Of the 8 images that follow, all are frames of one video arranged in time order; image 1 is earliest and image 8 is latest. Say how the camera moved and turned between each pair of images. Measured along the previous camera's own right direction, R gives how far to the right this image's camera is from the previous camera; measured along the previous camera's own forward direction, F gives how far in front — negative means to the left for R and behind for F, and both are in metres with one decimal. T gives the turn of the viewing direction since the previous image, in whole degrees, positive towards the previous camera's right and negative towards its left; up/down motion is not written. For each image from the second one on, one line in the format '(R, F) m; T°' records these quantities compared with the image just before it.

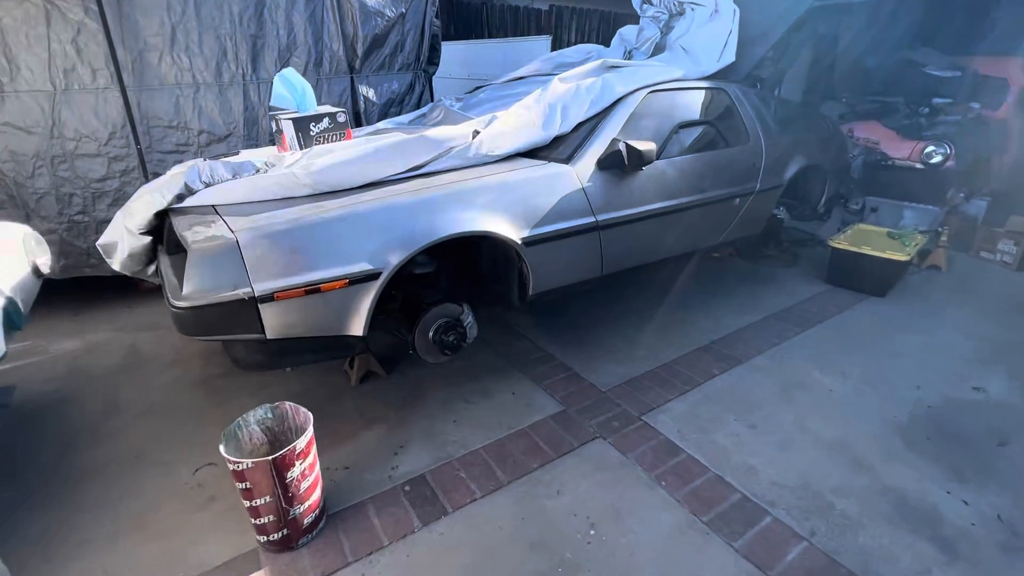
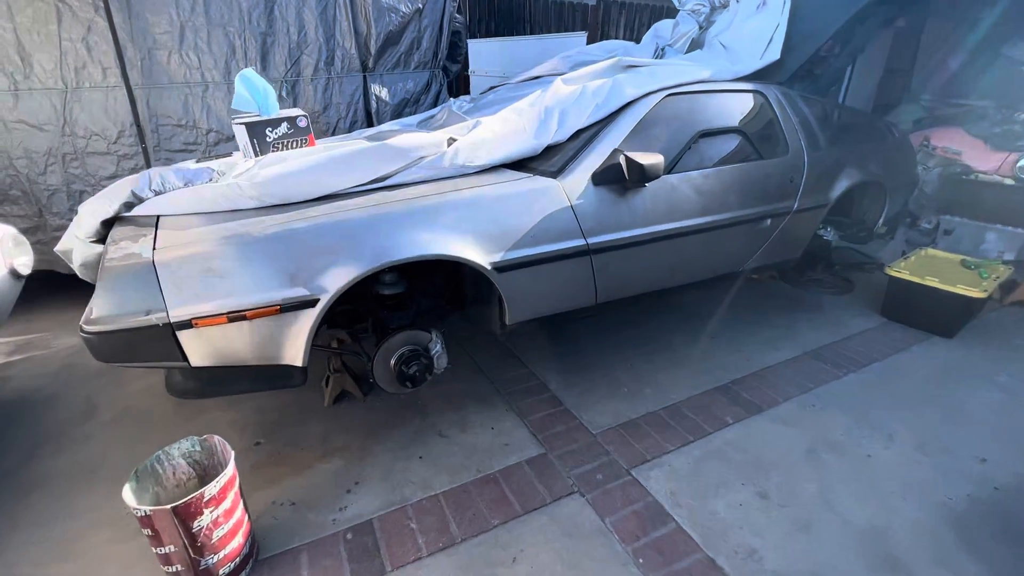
(+0.3, +0.3) m; -6°
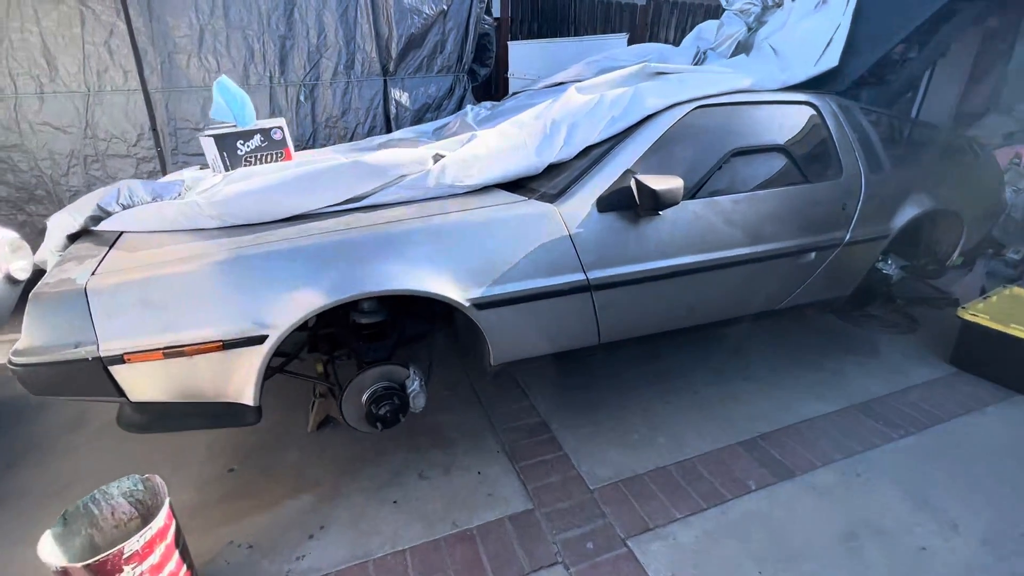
(+0.2, +0.3) m; -5°
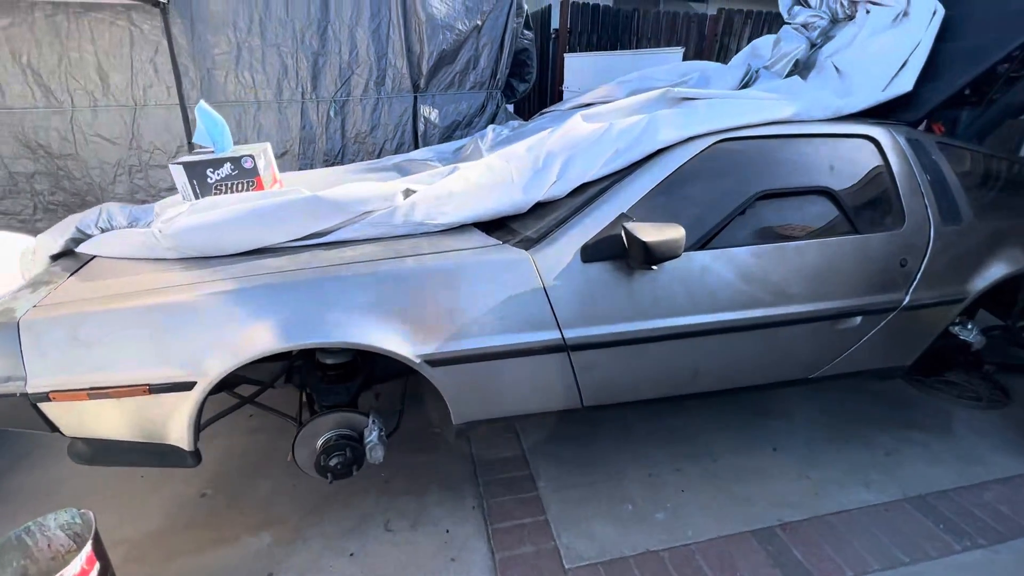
(+0.3, +0.2) m; -7°
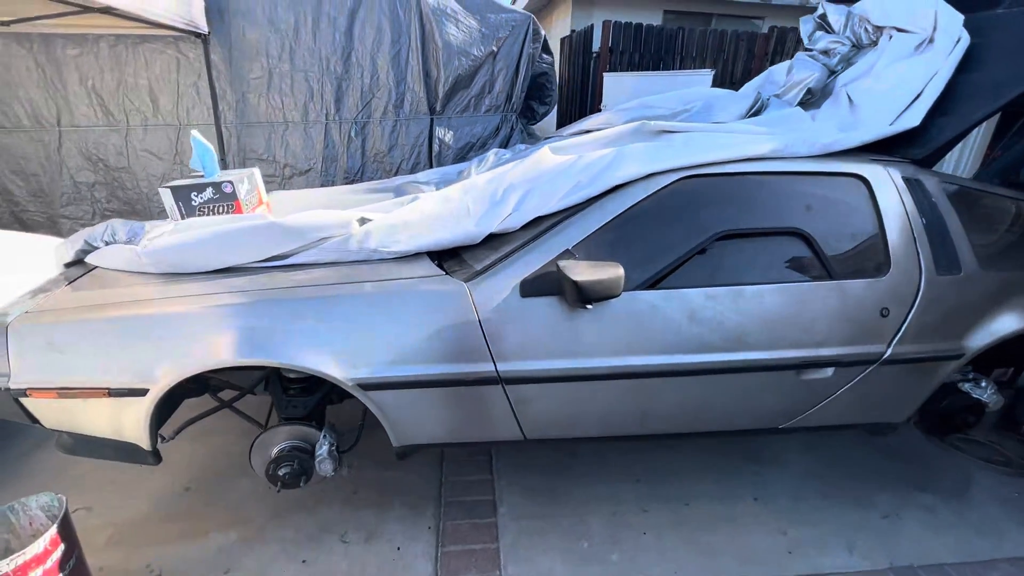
(+0.4, 0.0) m; -6°
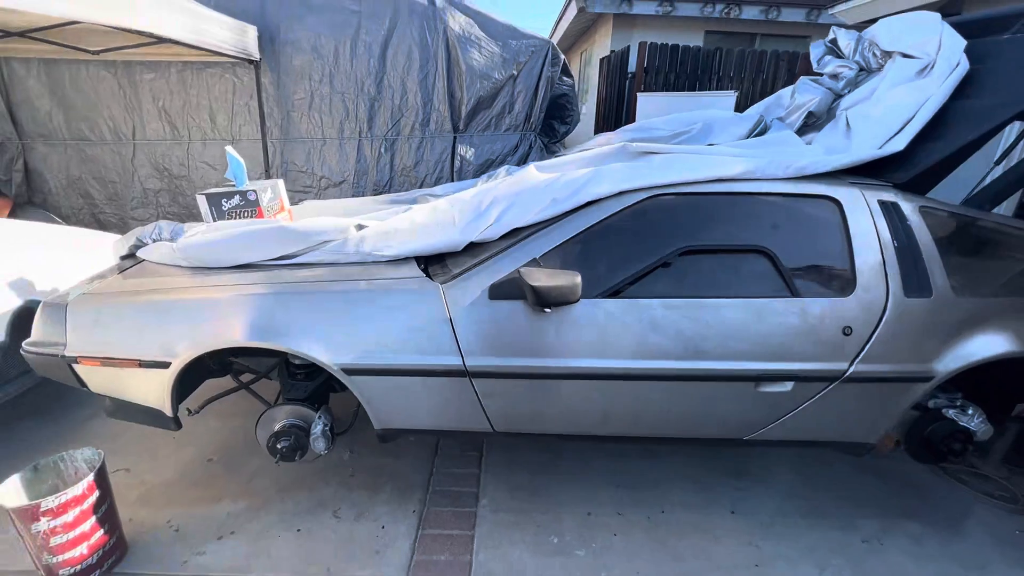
(+0.3, -0.2) m; -5°
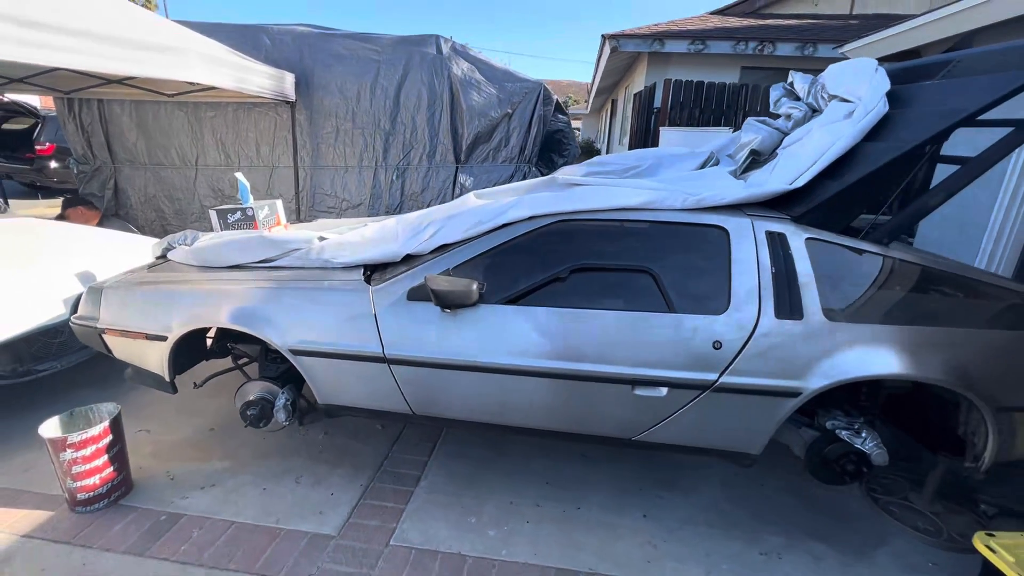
(+0.7, -0.3) m; -7°
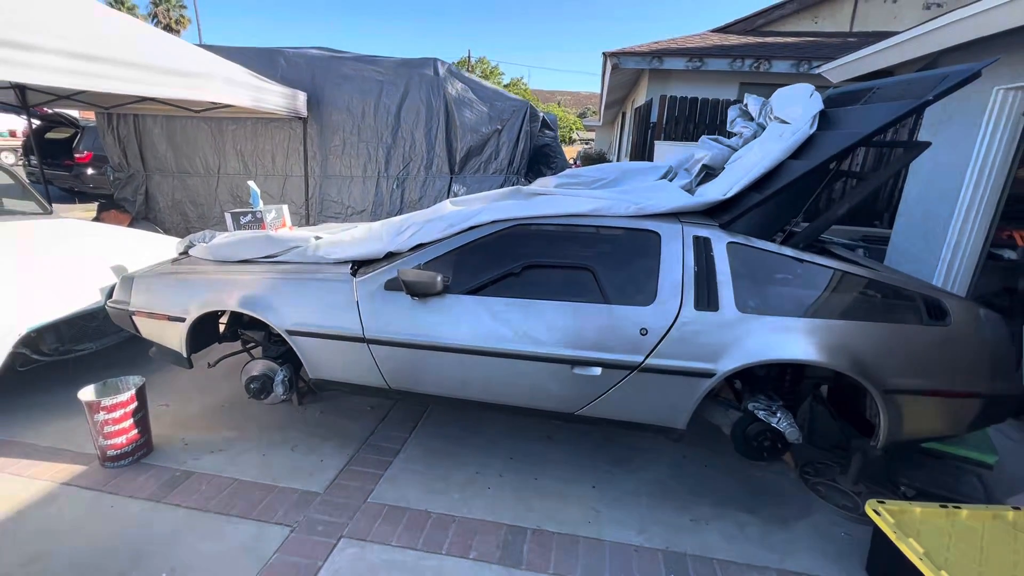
(+0.3, -0.4) m; -2°
